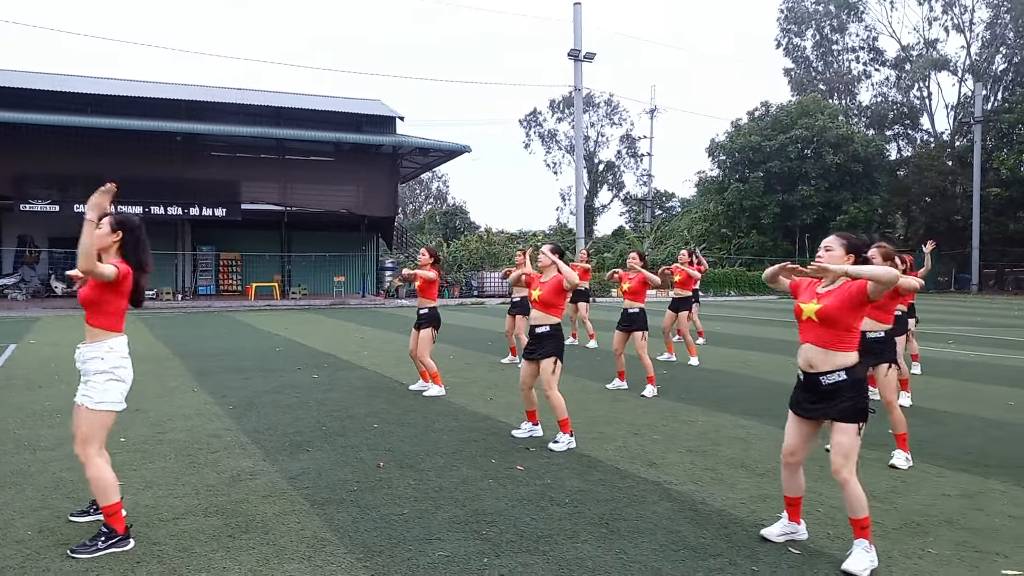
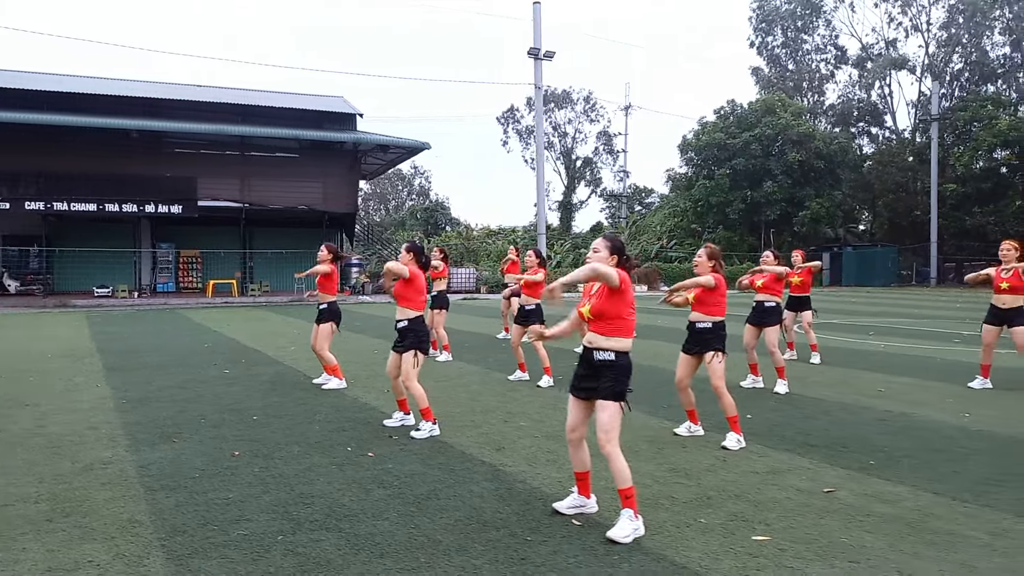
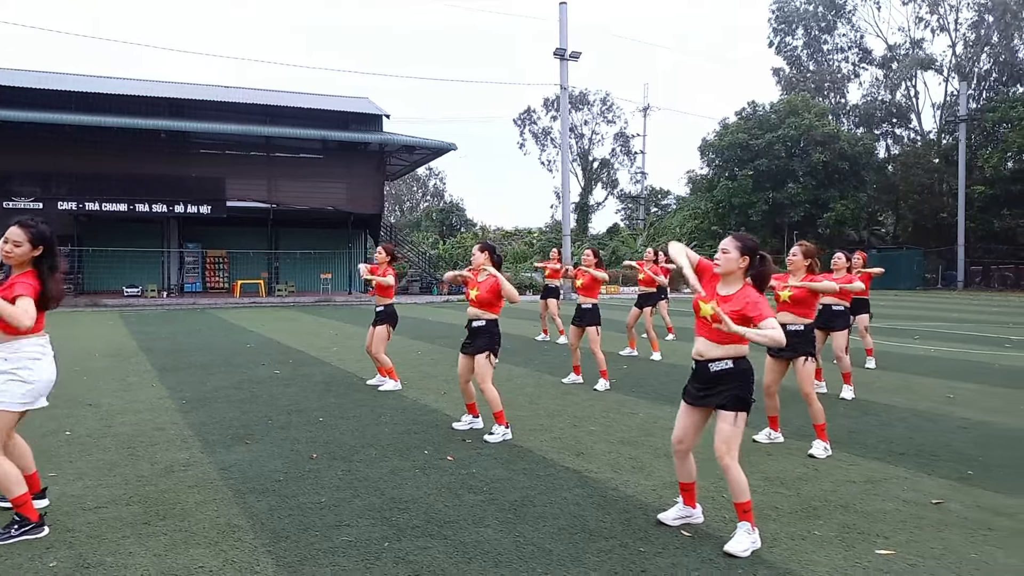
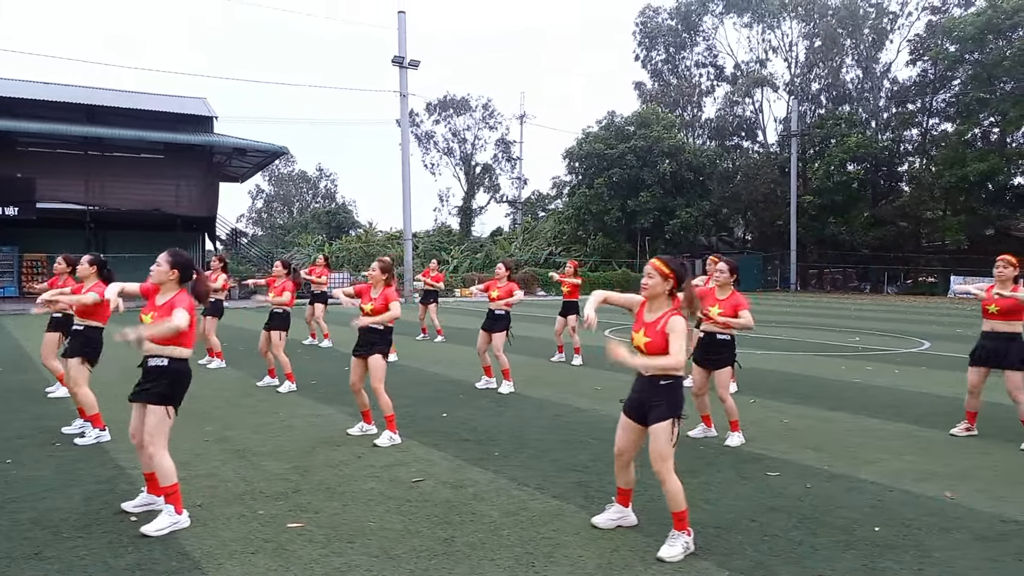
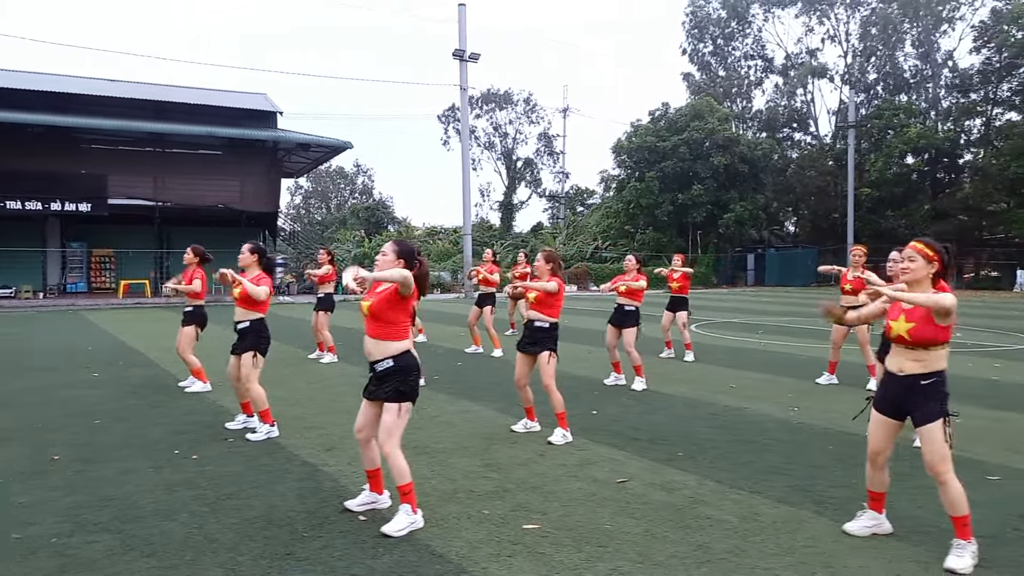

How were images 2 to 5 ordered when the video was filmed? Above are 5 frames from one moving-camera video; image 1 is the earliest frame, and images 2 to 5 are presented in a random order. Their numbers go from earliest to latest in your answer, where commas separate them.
3, 2, 5, 4
